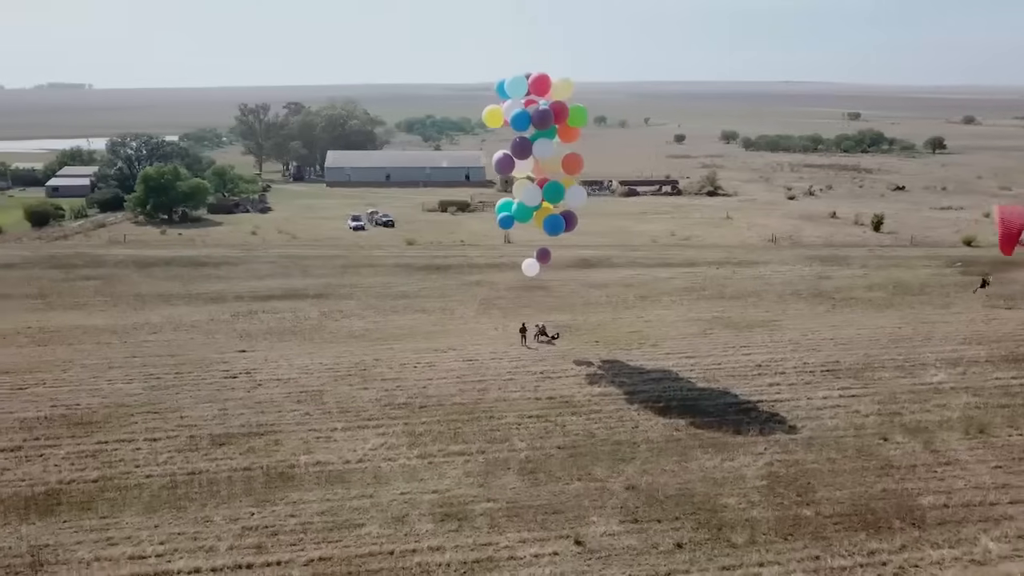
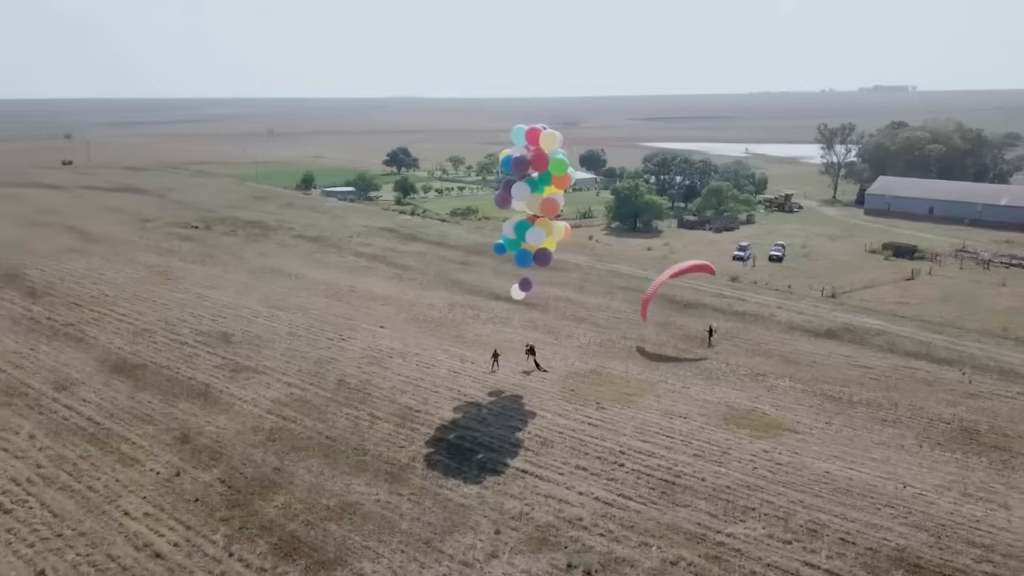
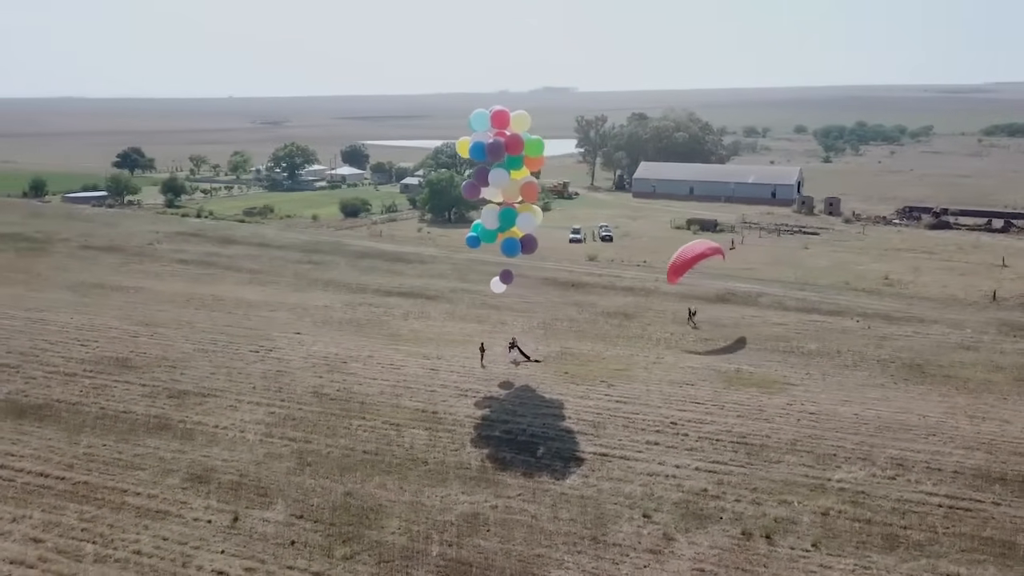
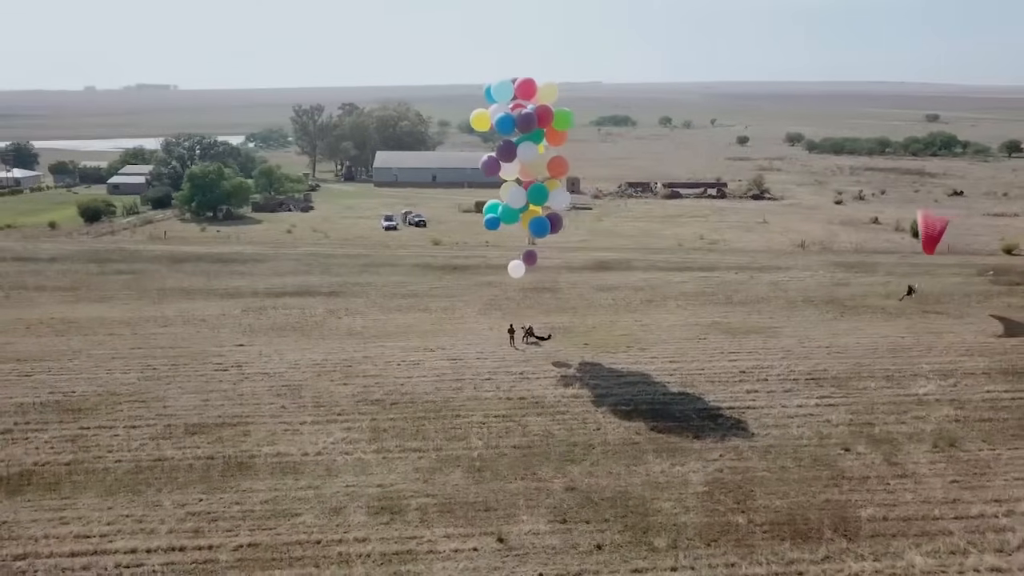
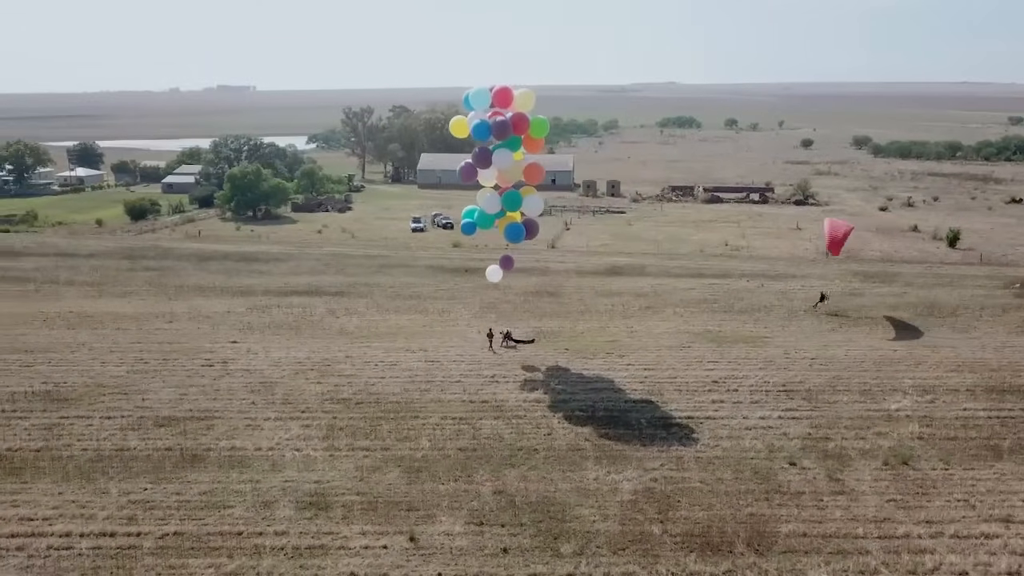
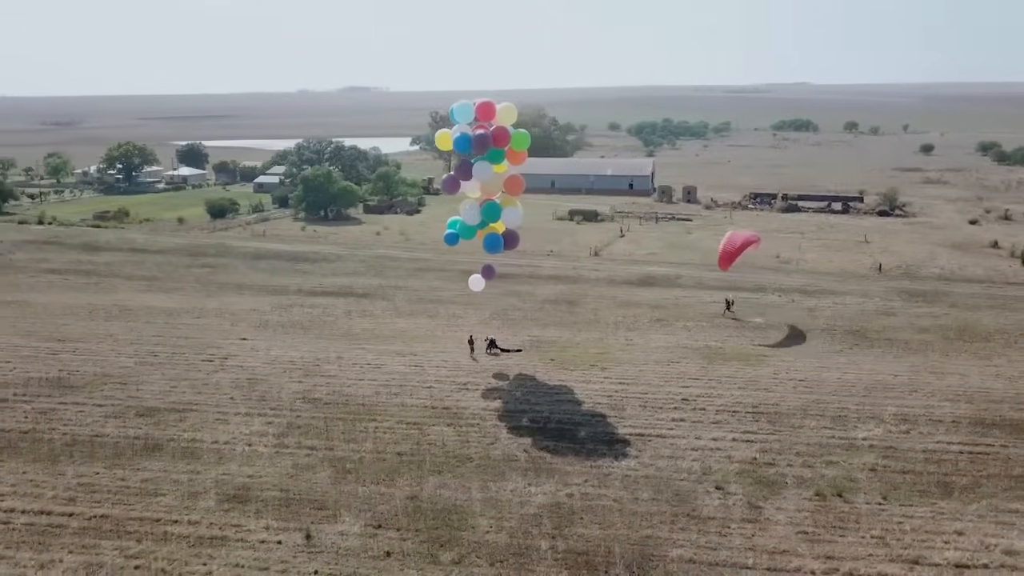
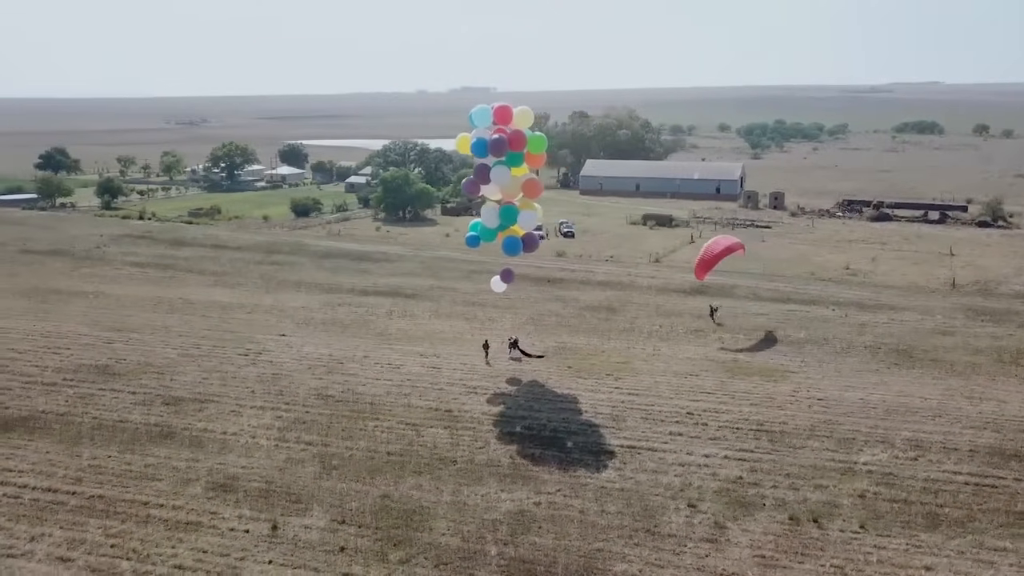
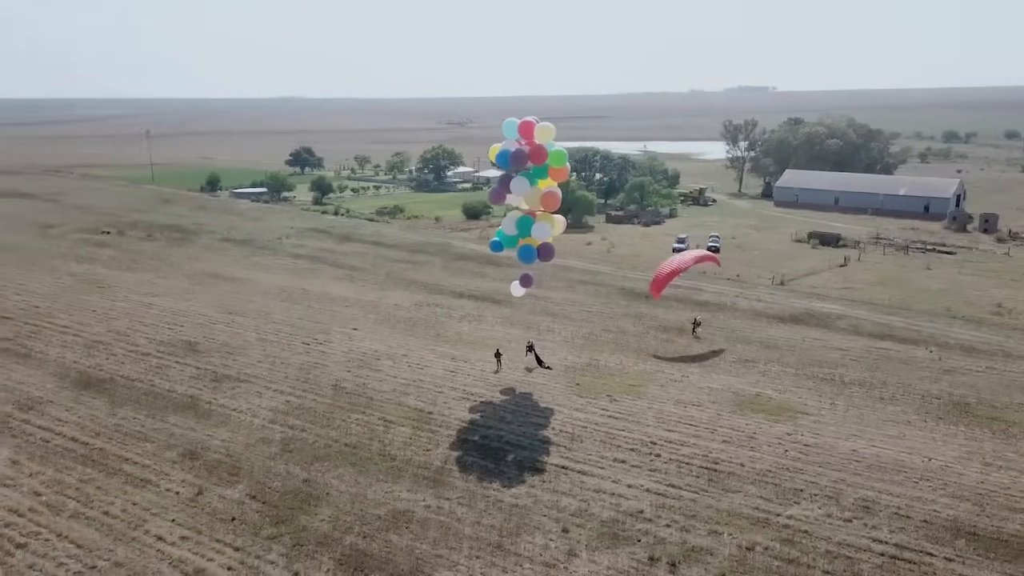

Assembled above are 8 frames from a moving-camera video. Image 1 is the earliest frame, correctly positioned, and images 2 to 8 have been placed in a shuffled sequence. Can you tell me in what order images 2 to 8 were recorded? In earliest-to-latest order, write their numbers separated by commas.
4, 5, 6, 7, 3, 8, 2
